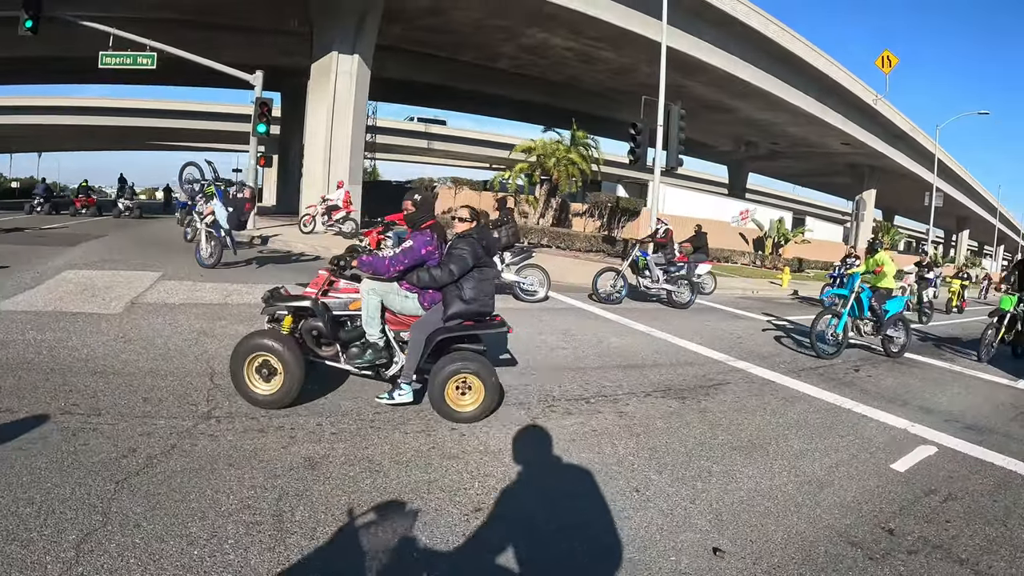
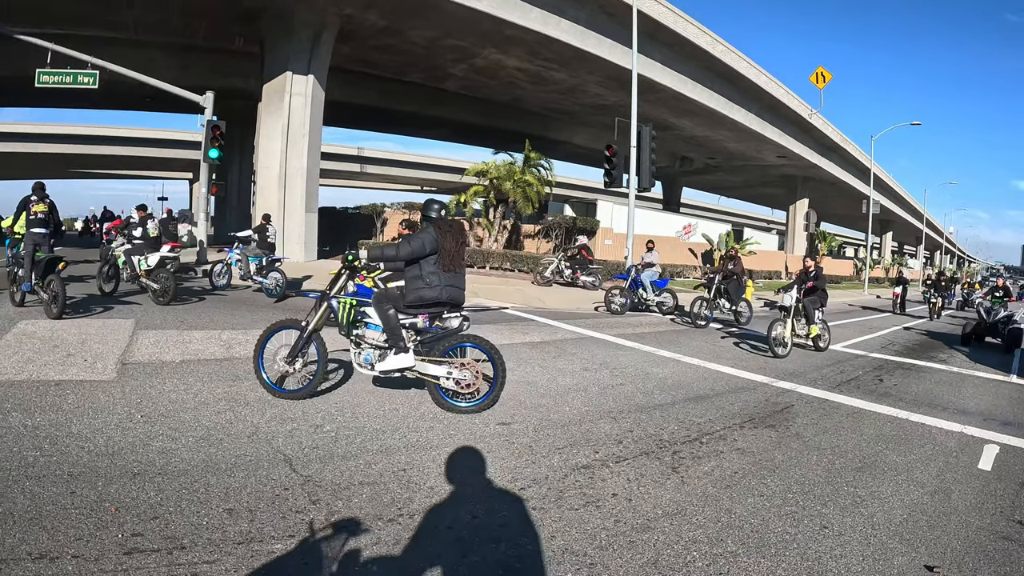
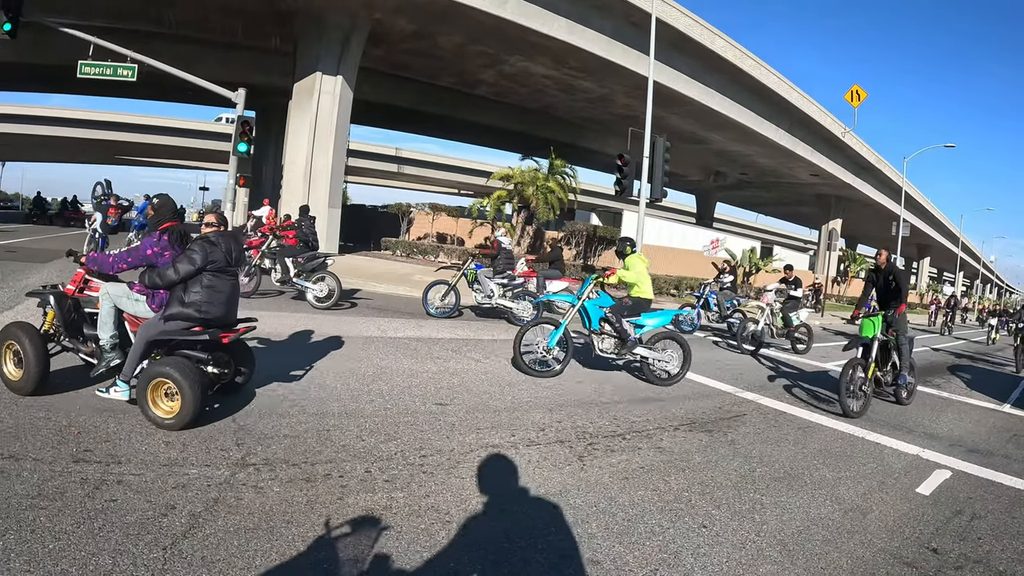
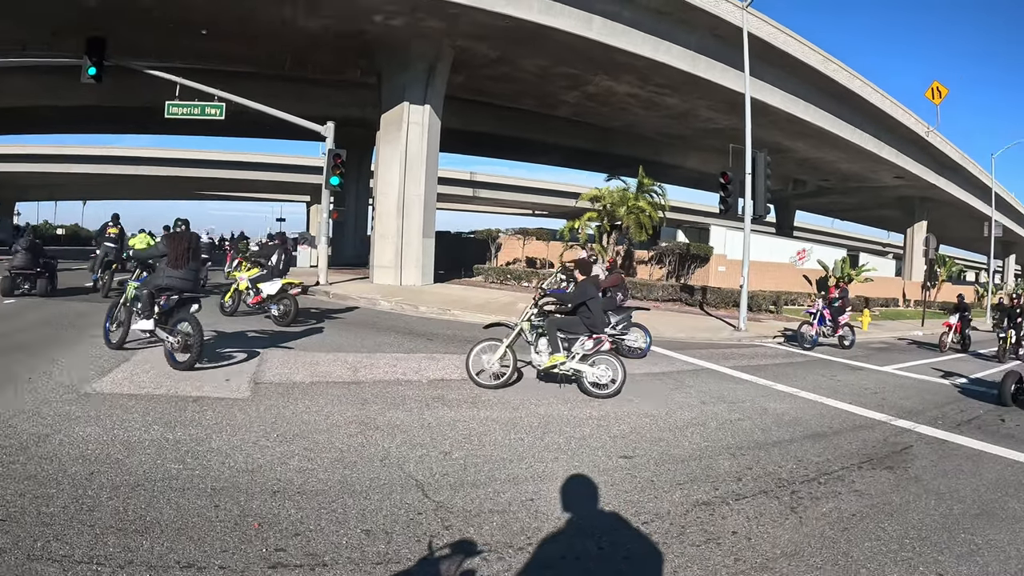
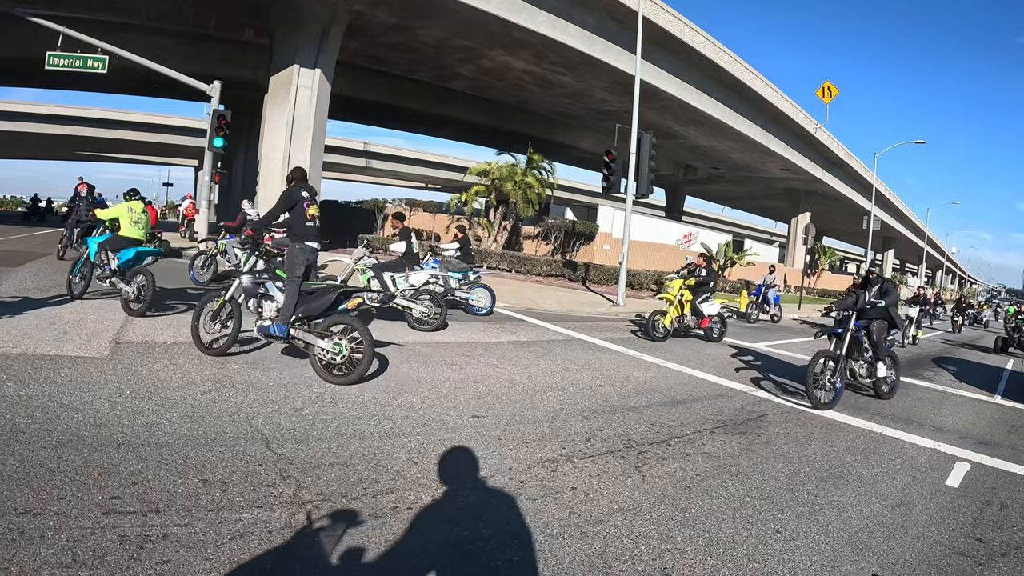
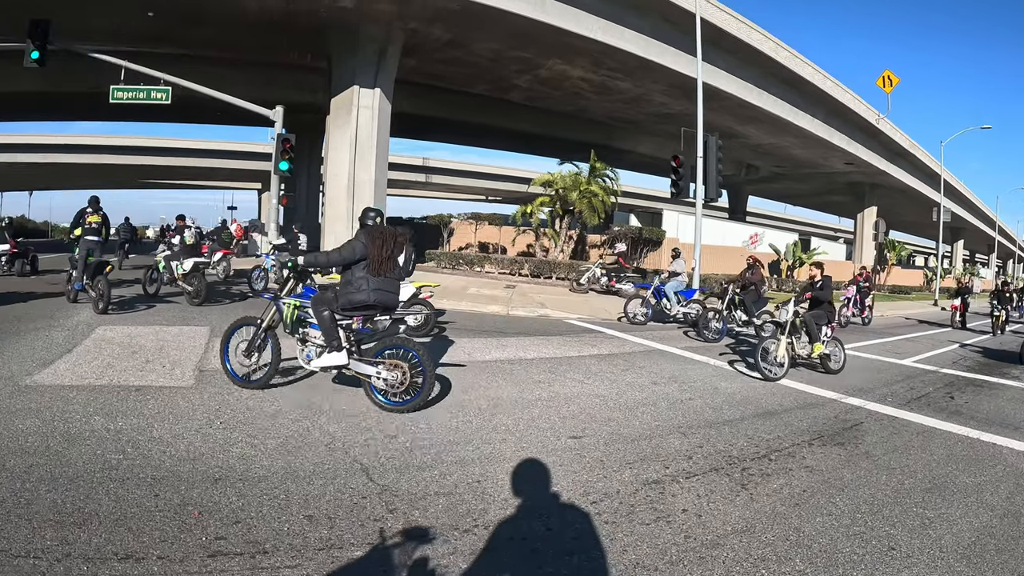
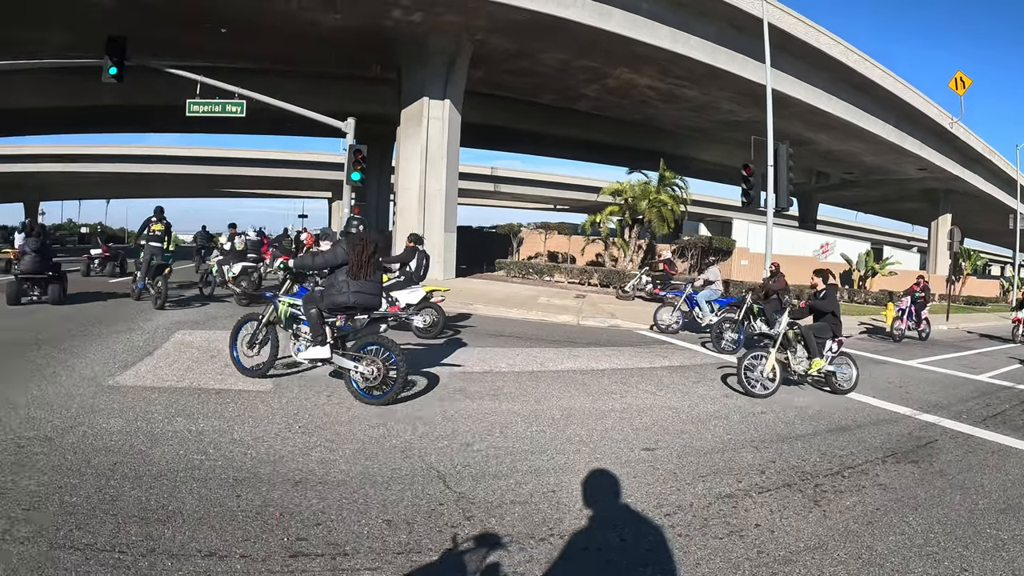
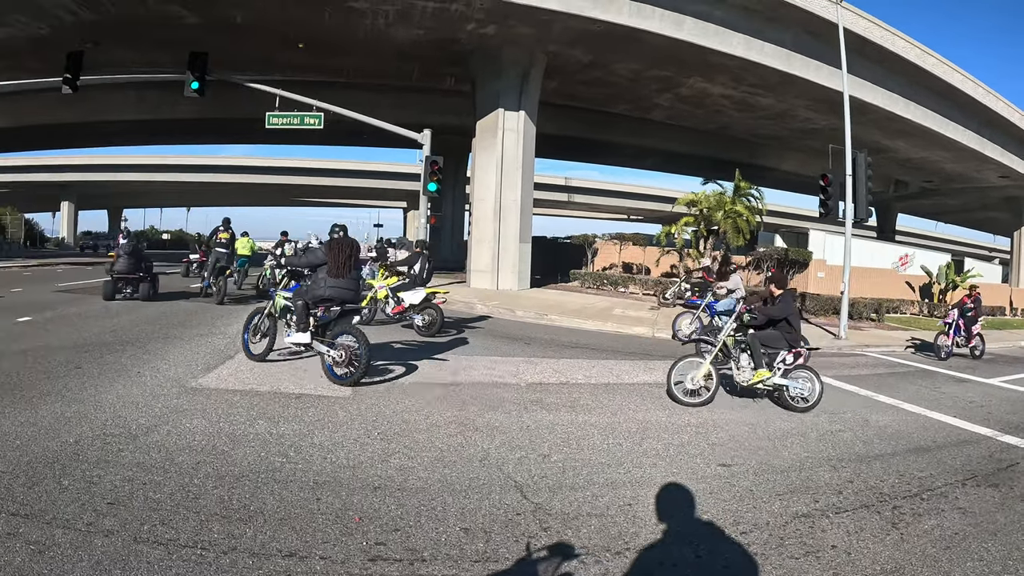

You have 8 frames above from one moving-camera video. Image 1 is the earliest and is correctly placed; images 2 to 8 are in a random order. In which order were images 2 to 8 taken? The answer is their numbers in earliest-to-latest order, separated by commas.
3, 5, 2, 6, 7, 8, 4
